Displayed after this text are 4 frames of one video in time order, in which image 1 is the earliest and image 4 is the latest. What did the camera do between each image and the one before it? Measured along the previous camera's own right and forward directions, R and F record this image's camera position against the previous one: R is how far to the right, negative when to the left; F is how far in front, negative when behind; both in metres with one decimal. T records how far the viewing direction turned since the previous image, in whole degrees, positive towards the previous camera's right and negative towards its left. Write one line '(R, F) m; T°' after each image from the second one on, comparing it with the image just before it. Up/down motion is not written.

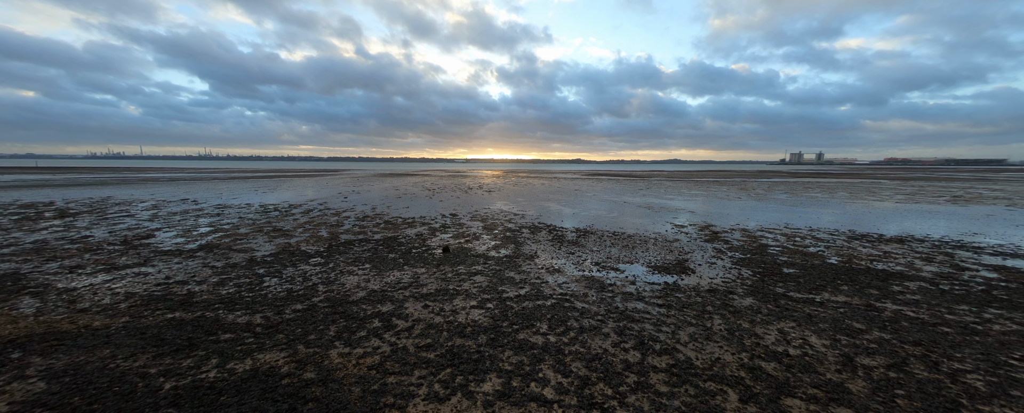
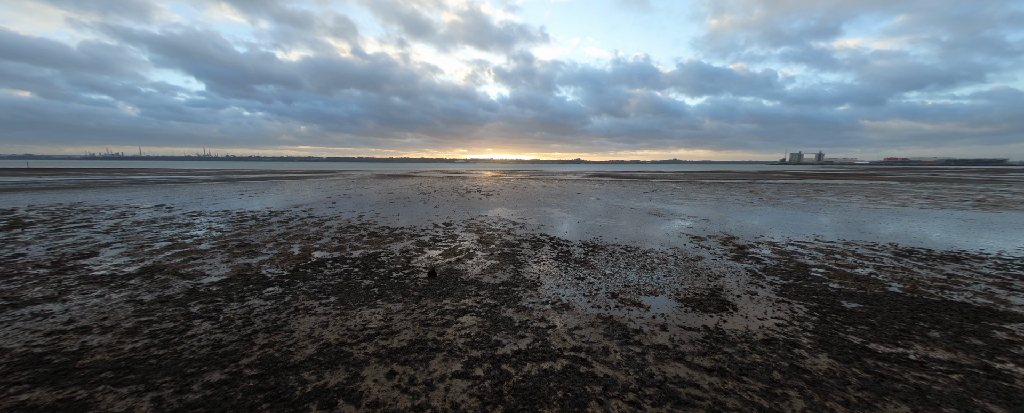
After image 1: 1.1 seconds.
(0.0, +0.8) m; 0°
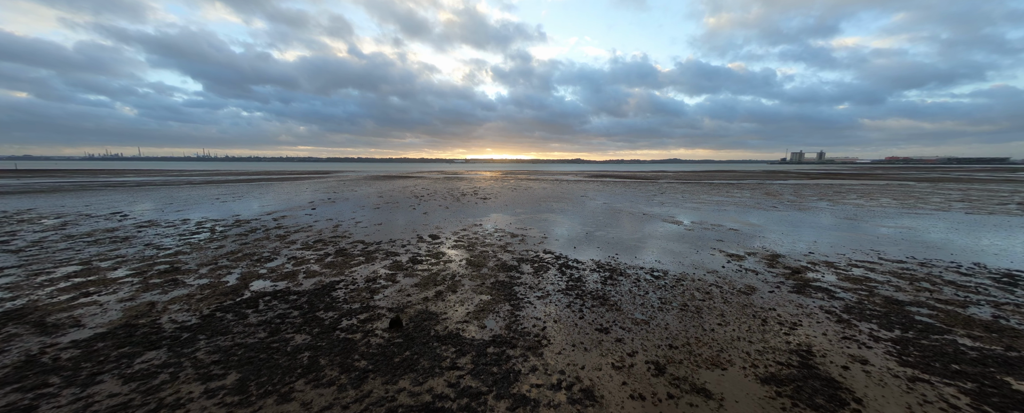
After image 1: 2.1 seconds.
(0.0, +1.3) m; 0°
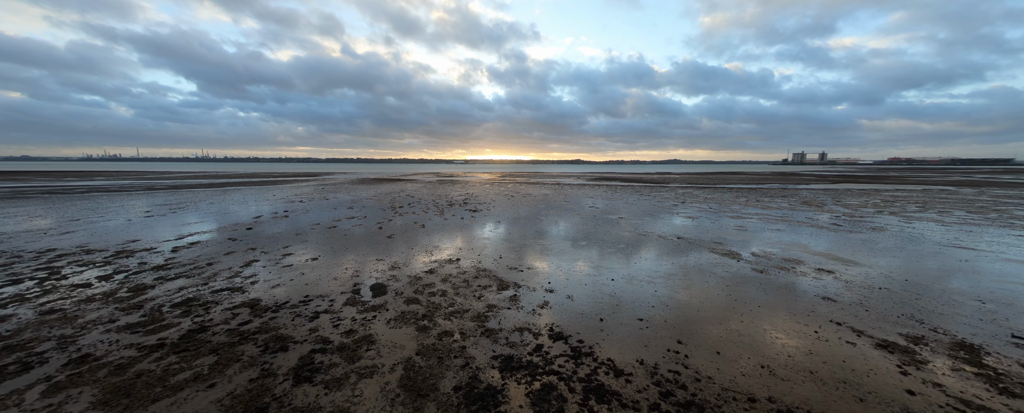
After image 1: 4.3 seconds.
(+0.2, +2.6) m; +1°
